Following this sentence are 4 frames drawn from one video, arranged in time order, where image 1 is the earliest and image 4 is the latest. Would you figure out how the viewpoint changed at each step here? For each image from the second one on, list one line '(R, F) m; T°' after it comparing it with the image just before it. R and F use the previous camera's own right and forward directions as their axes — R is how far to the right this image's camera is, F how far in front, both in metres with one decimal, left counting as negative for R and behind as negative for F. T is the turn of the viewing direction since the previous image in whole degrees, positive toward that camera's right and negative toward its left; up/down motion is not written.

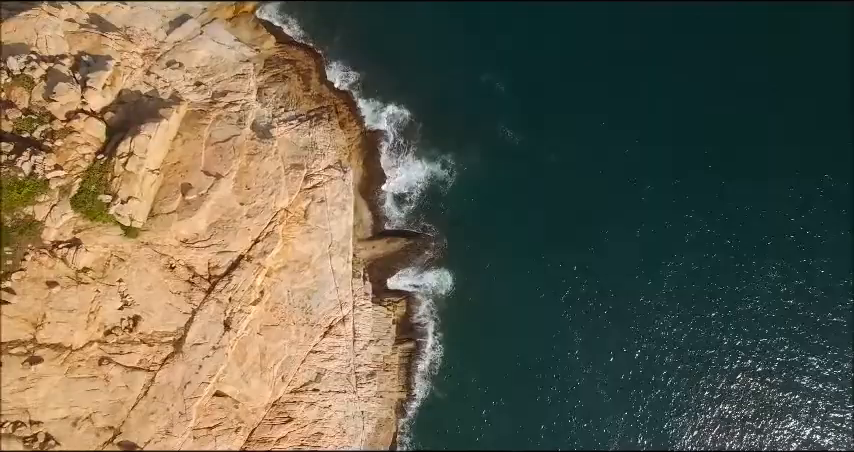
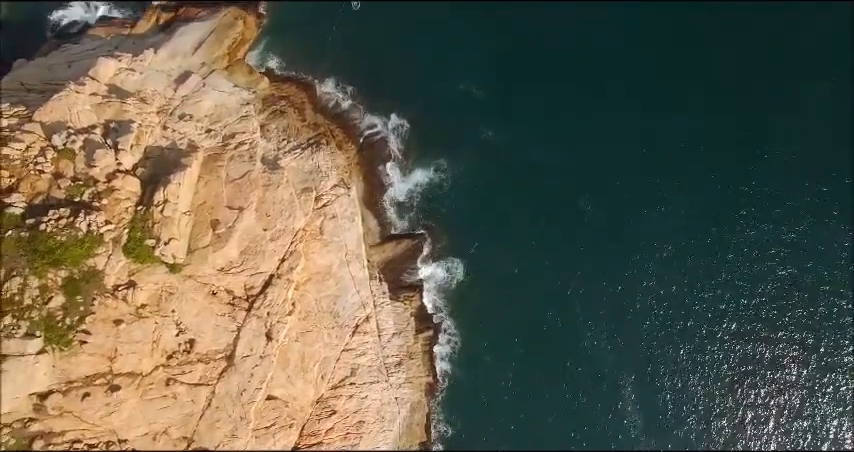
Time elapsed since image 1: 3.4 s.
(-0.1, -4.5) m; 0°
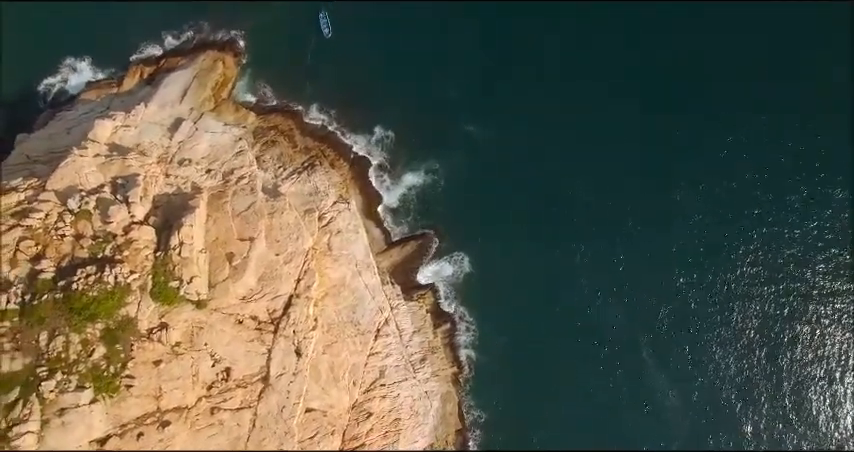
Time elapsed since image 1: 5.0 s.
(-0.1, -2.1) m; 0°
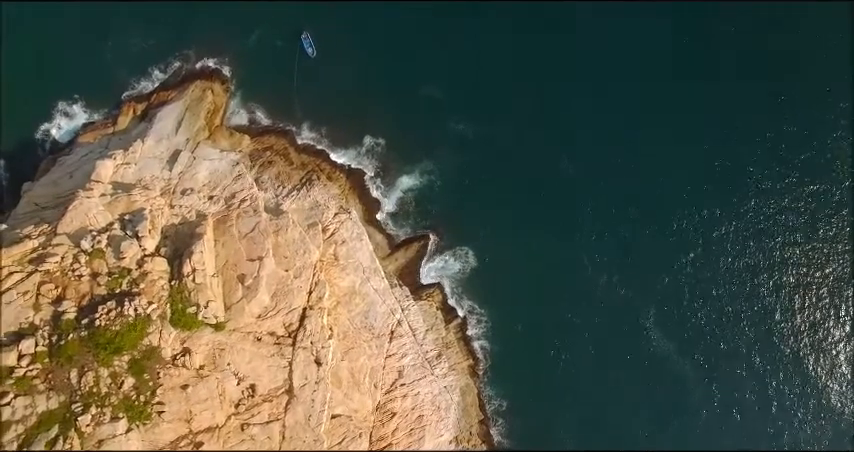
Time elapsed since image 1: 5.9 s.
(0.0, -1.2) m; 0°
